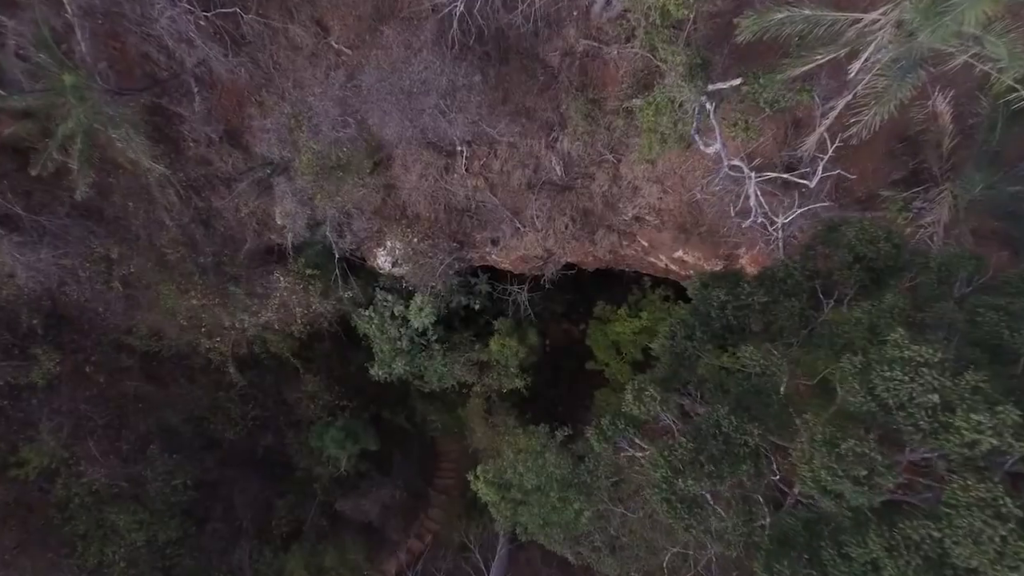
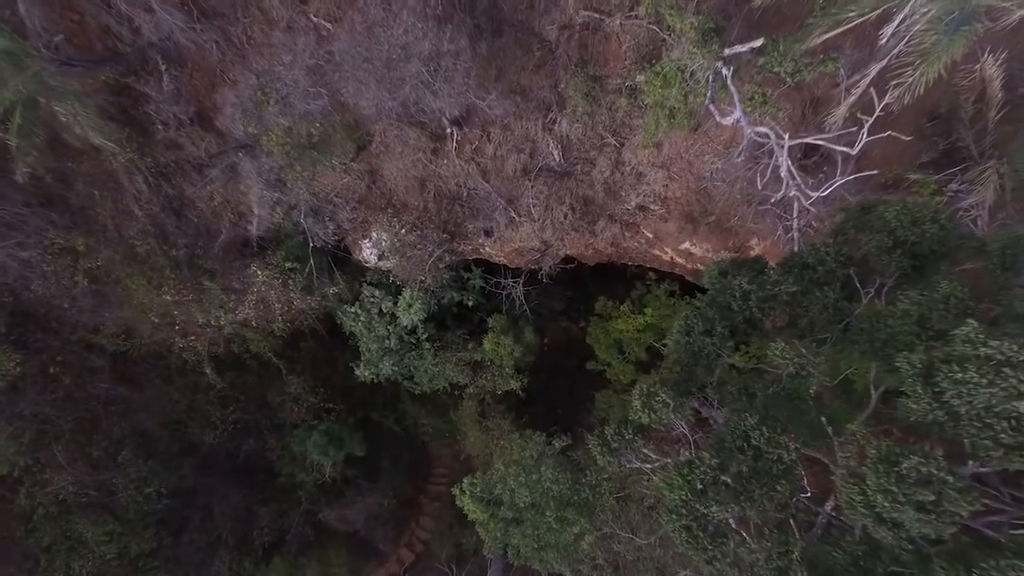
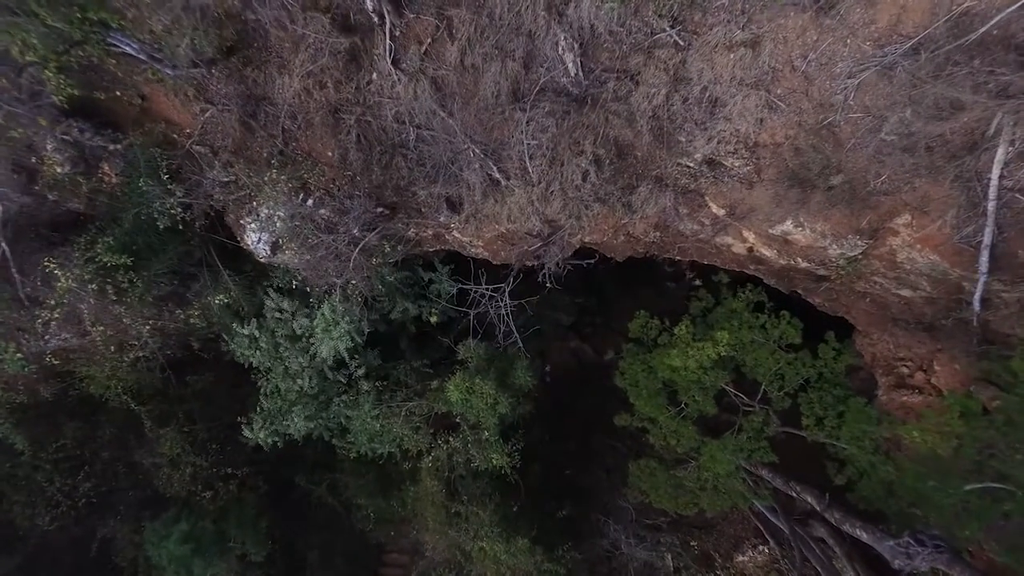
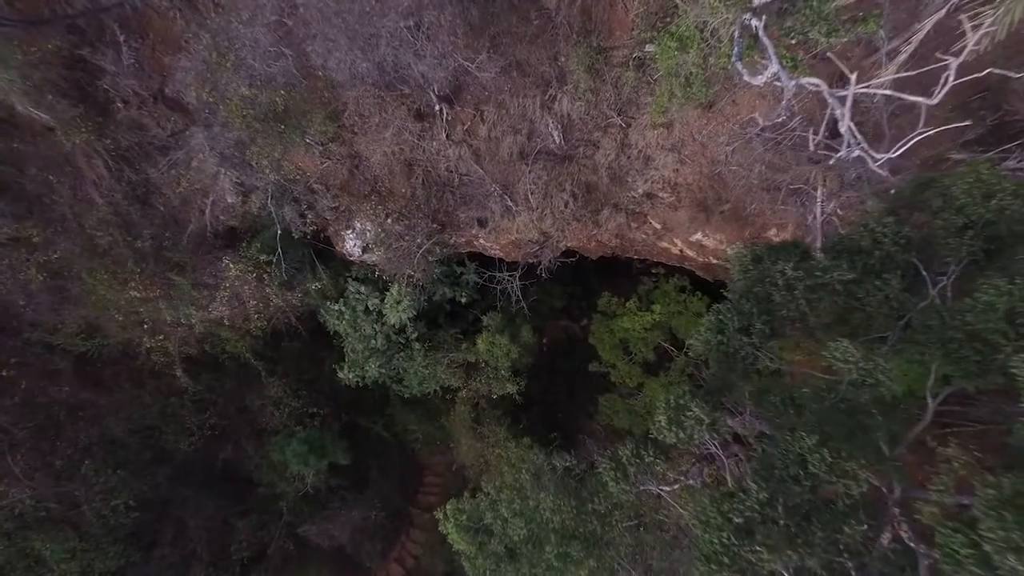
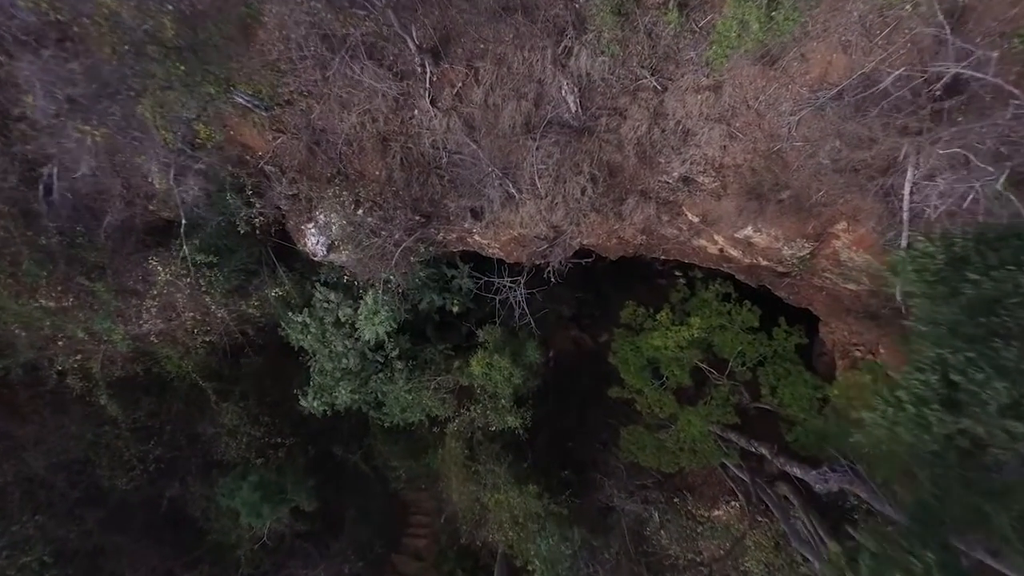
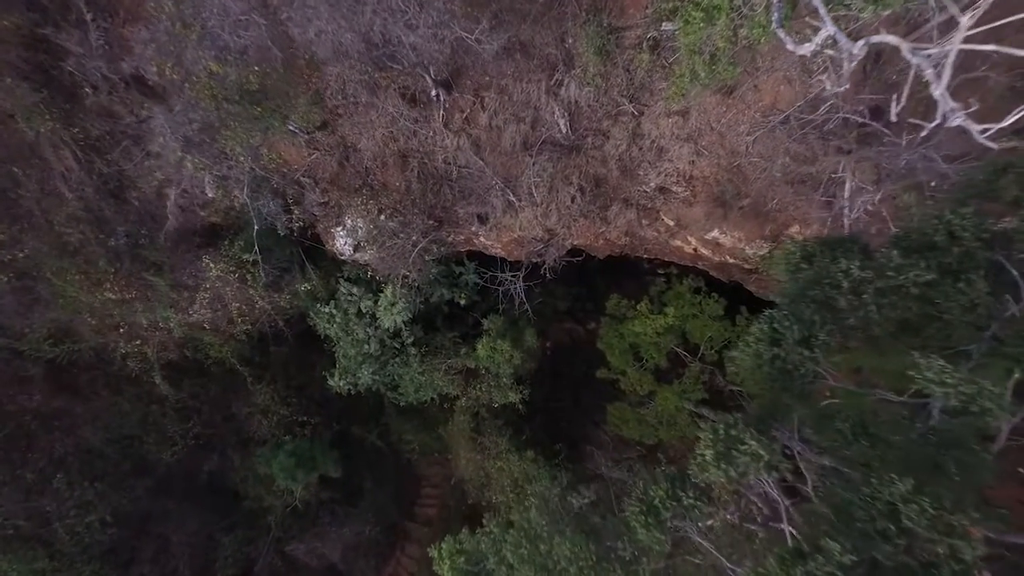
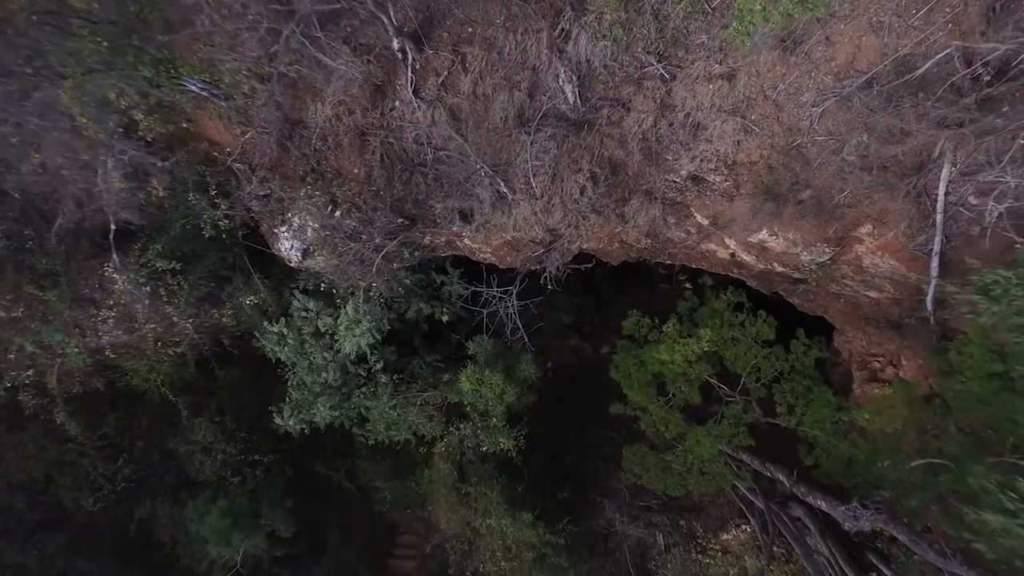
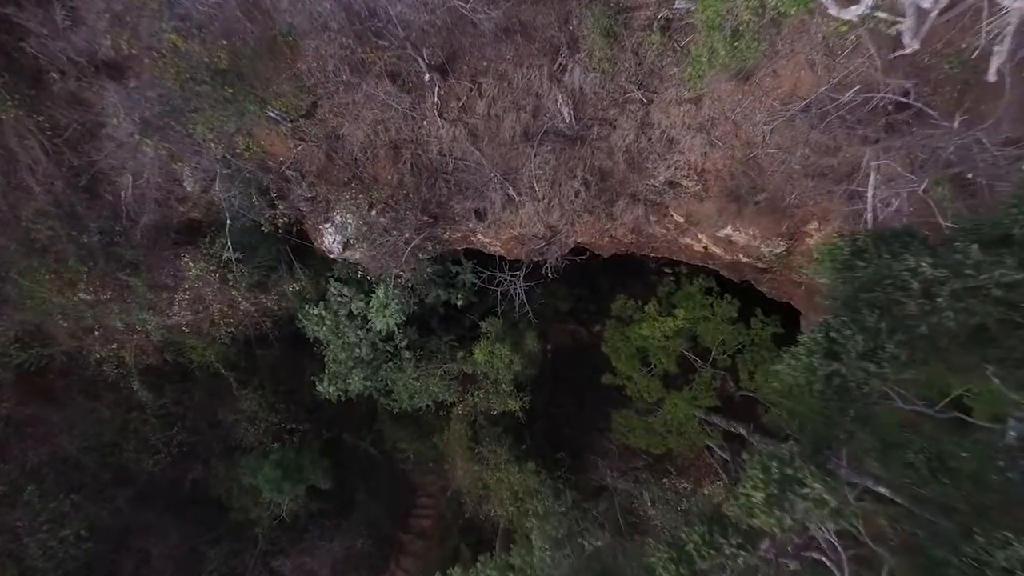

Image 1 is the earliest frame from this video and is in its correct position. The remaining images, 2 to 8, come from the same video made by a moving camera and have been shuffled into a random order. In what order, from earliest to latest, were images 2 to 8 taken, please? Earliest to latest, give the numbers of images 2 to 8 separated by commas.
2, 4, 6, 8, 5, 7, 3
